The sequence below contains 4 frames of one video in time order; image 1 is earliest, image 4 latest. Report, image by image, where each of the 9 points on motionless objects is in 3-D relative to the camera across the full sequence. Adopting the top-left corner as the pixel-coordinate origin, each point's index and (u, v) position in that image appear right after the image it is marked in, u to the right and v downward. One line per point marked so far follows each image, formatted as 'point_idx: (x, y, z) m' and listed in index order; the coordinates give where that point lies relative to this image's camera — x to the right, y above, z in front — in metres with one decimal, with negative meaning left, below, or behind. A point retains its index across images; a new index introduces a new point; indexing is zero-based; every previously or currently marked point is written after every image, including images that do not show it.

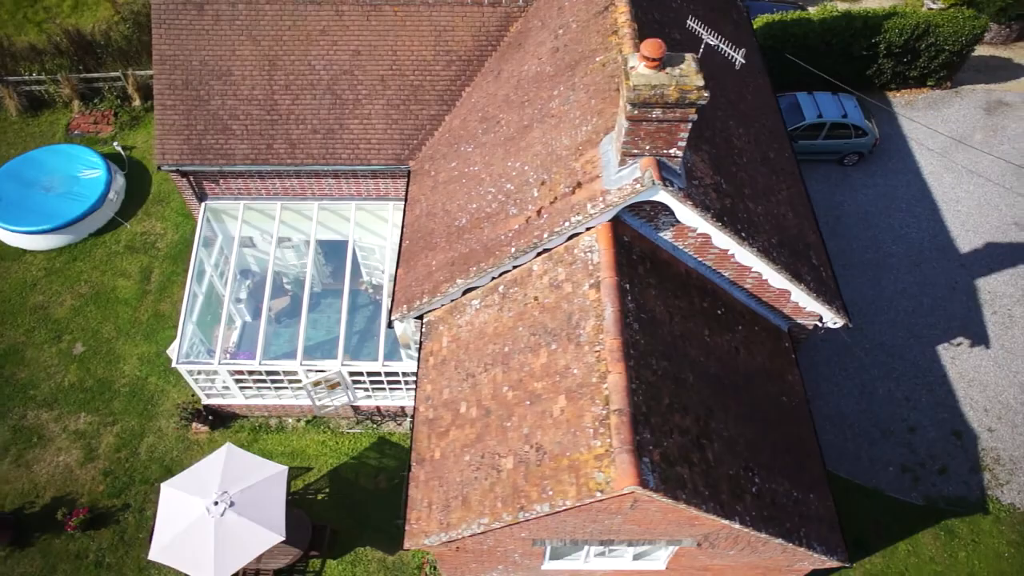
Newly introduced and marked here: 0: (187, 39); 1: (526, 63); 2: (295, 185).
0: (-7.3, +5.6, +15.4) m
1: (+0.3, +4.7, +14.2) m
2: (-5.2, +2.4, +16.4) m
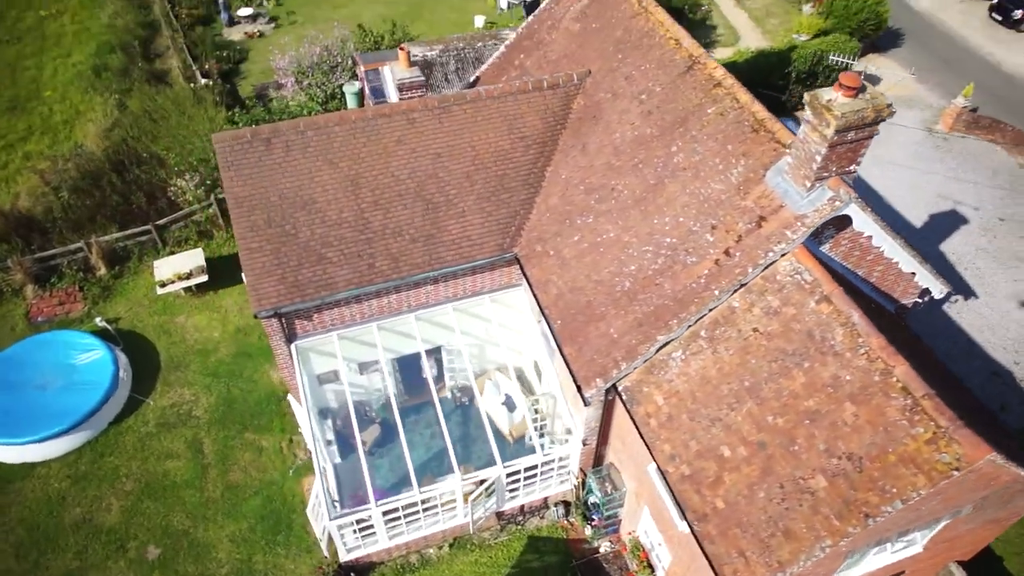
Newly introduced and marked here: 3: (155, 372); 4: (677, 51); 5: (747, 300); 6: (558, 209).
0: (-5.3, +2.4, +14.6) m
1: (+2.3, +3.5, +15.2) m
2: (-2.8, -0.3, +15.8) m
3: (-10.3, -2.4, +19.8) m
4: (+3.6, +5.1, +14.8) m
5: (+4.2, -0.2, +12.1) m
6: (+1.0, +1.8, +15.4) m
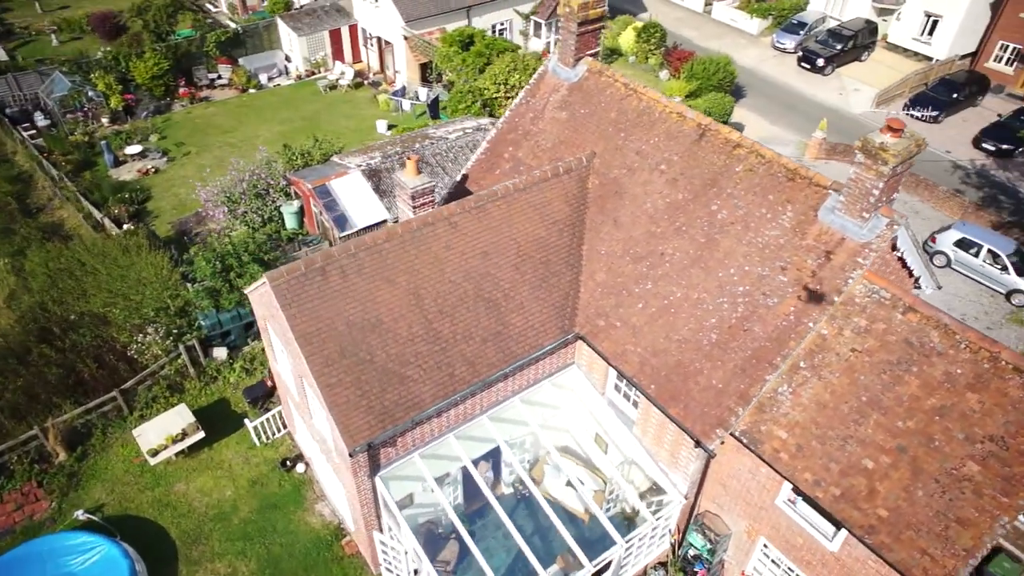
0: (-3.8, -0.4, +13.9) m
1: (+3.1, +2.0, +16.3) m
2: (-1.0, -2.7, +15.4) m
3: (-8.5, -6.7, +17.3) m
4: (+4.1, +4.0, +16.4) m
5: (+6.4, -0.7, +13.5) m
6: (+2.3, +0.2, +16.1) m
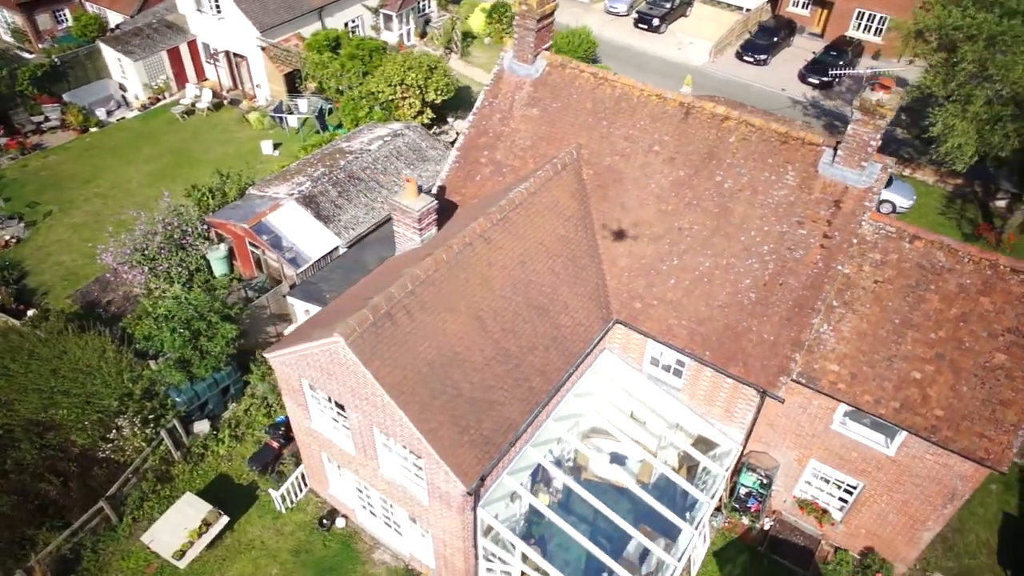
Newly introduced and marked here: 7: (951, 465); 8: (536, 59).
0: (-2.1, -1.2, +13.2) m
1: (+3.3, +2.6, +17.1) m
2: (+0.6, -2.9, +15.5) m
3: (-6.2, -8.4, +15.7) m
4: (+3.8, +4.7, +17.4) m
5: (+7.7, +0.5, +15.4) m
6: (+3.0, +0.6, +16.8) m
7: (+9.3, -3.8, +14.6) m
8: (+0.7, +6.3, +18.9) m
